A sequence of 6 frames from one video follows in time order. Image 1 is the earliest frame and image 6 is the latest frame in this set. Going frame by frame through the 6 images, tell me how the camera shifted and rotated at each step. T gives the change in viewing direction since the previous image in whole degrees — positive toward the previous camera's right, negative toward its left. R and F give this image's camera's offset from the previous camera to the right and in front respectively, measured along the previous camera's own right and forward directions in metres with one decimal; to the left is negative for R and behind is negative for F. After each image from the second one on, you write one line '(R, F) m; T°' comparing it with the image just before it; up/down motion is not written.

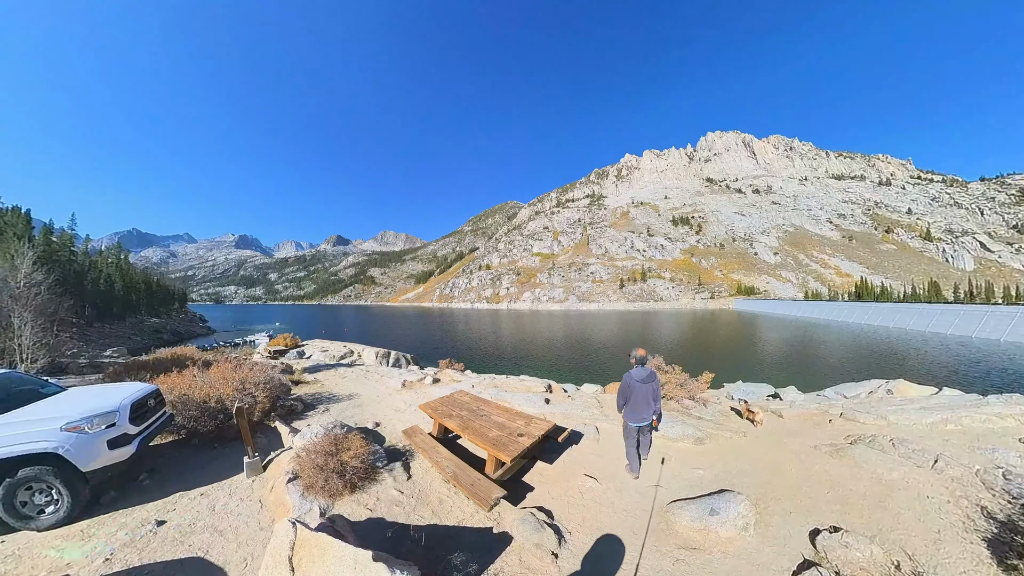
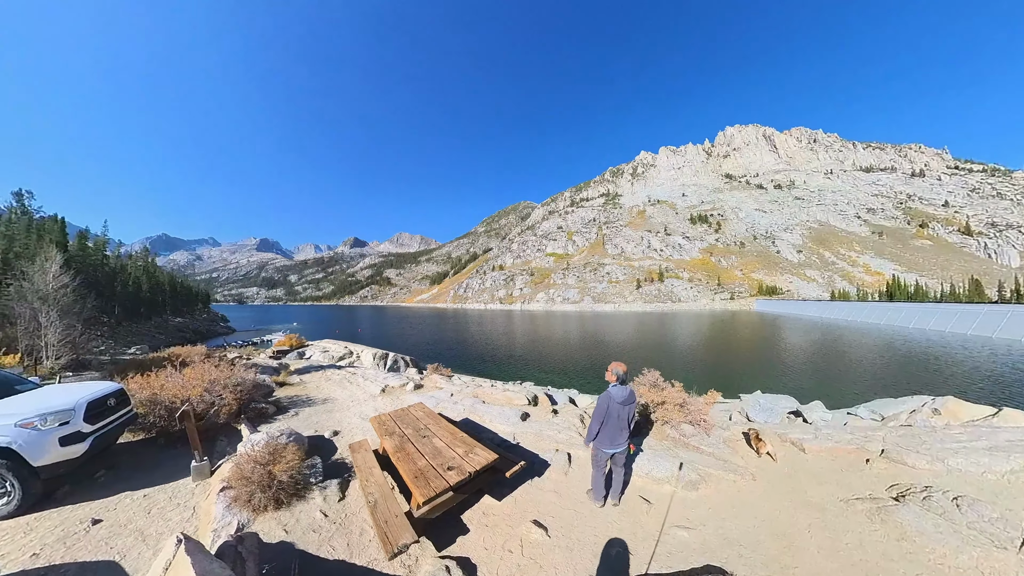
(+1.1, +1.2) m; -3°
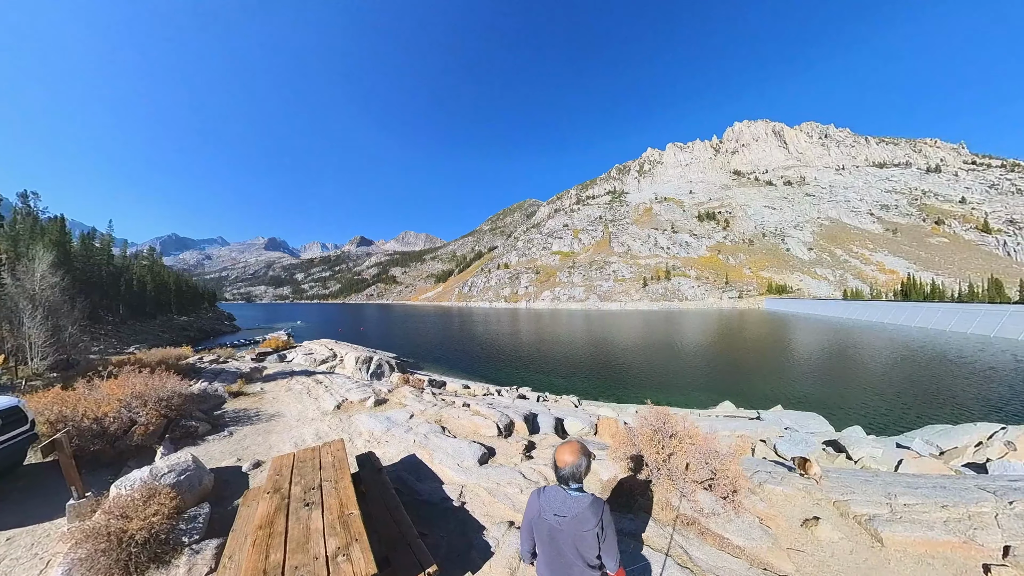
(+0.9, +1.9) m; -1°
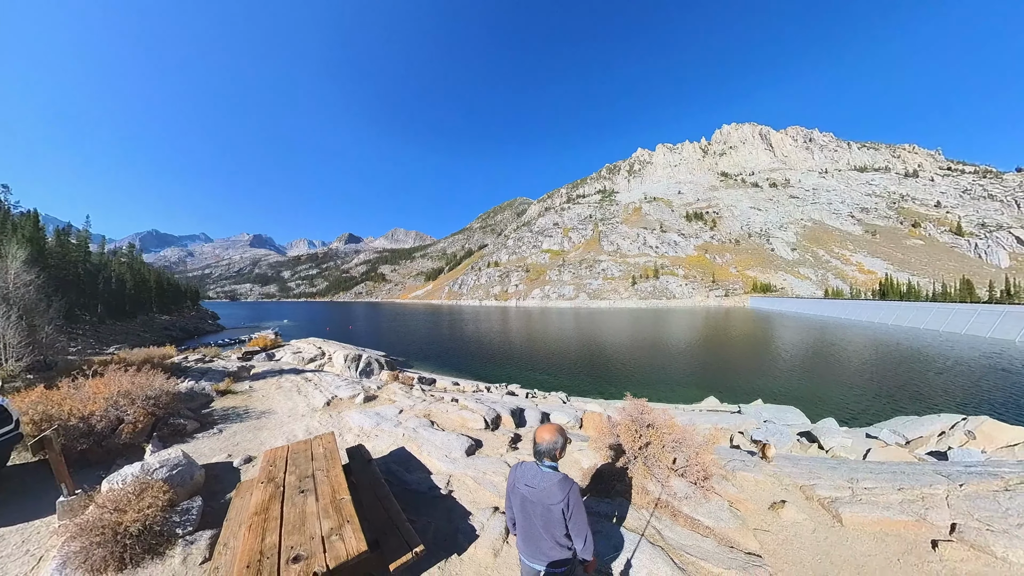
(+0.1, -0.2) m; +2°
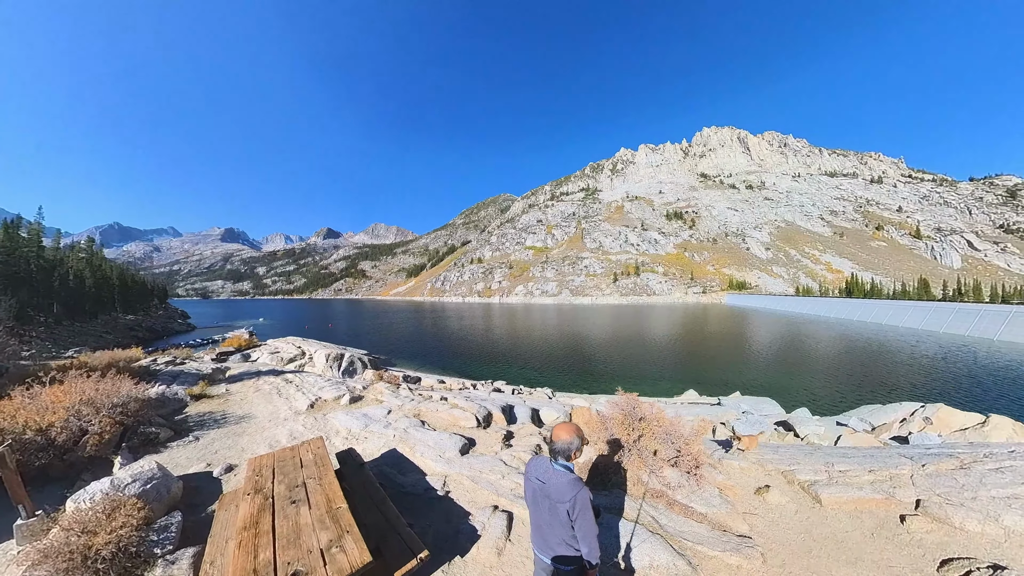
(-0.2, 0.0) m; +3°
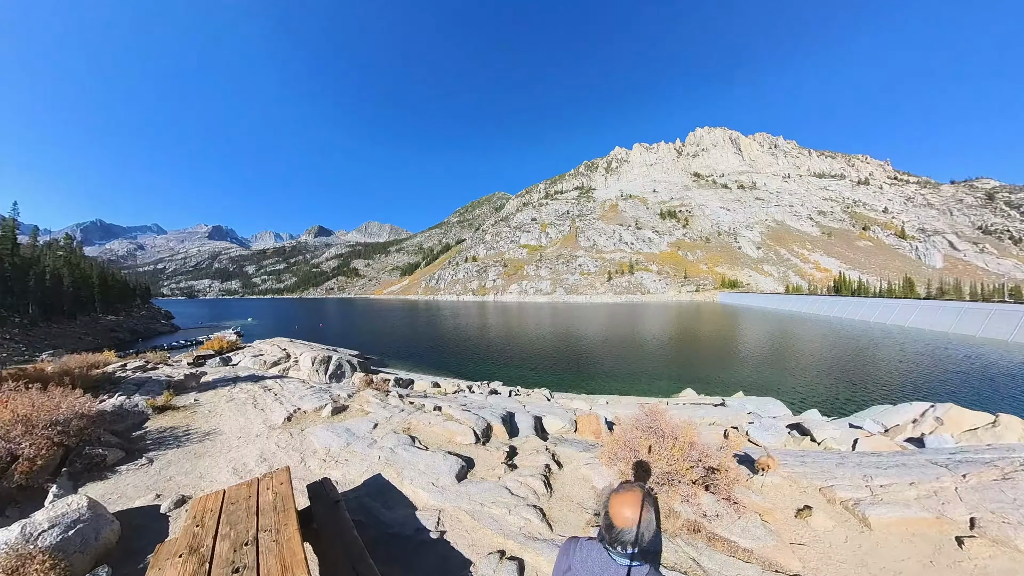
(-0.2, +0.8) m; +1°
